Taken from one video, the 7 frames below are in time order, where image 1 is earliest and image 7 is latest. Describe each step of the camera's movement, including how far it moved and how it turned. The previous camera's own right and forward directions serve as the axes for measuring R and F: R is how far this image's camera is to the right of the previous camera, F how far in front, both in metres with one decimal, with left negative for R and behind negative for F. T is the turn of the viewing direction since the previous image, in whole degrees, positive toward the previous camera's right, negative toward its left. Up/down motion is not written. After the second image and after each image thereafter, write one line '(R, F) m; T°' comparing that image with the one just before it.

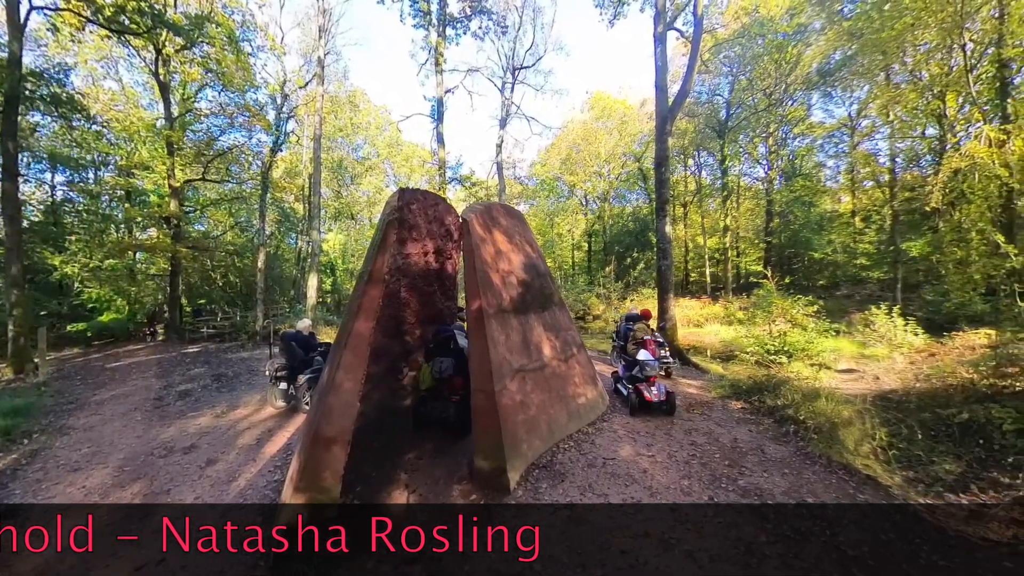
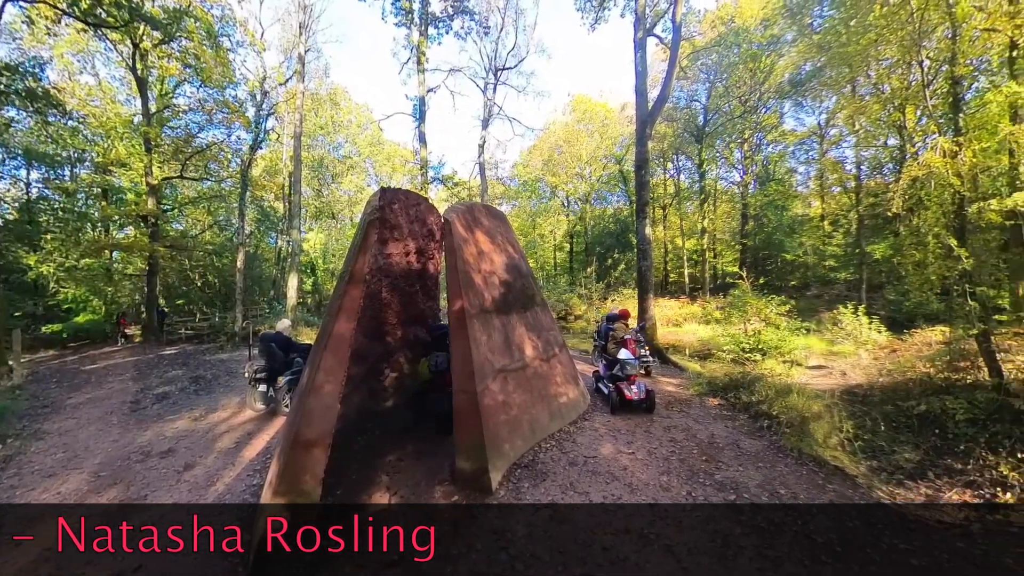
(-0.1, -0.2) m; +2°
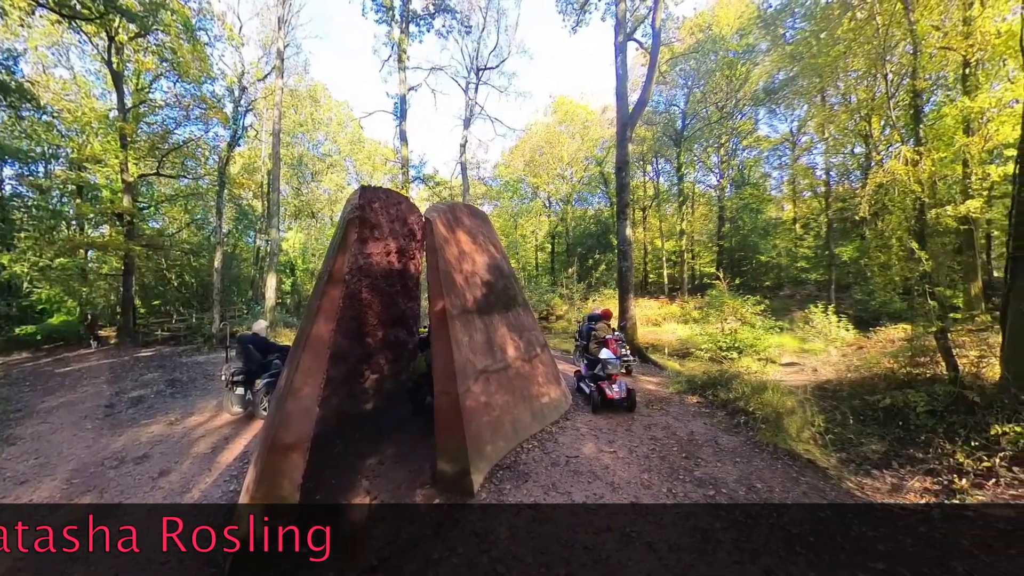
(-0.1, -0.1) m; +3°
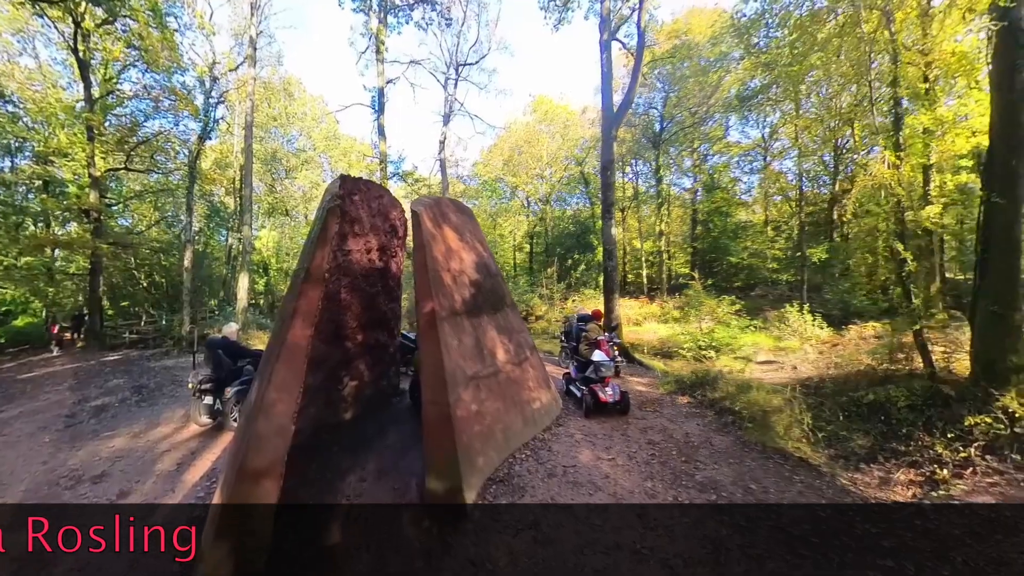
(-0.5, 0.0) m; +4°
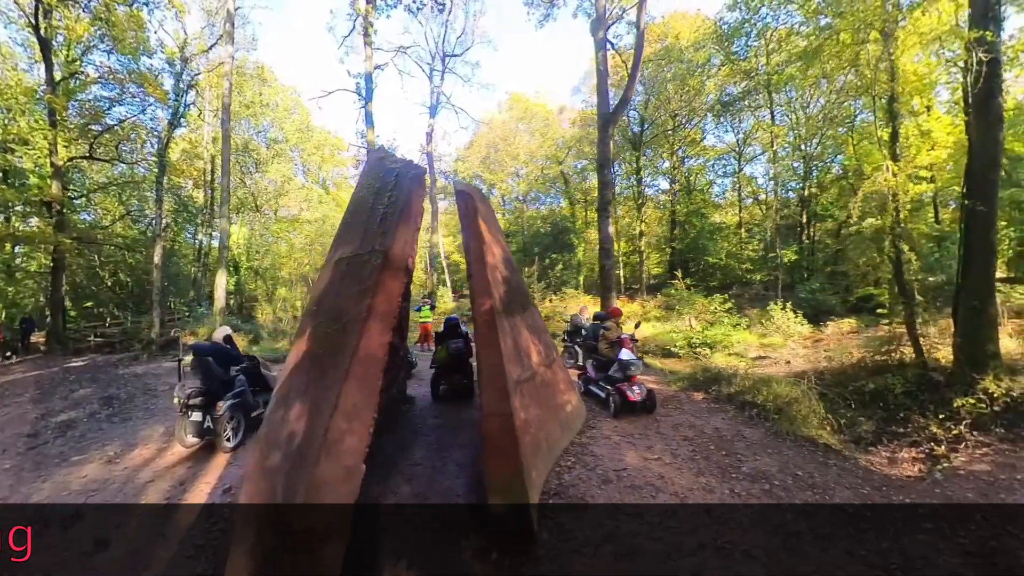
(-0.9, 0.0) m; +5°
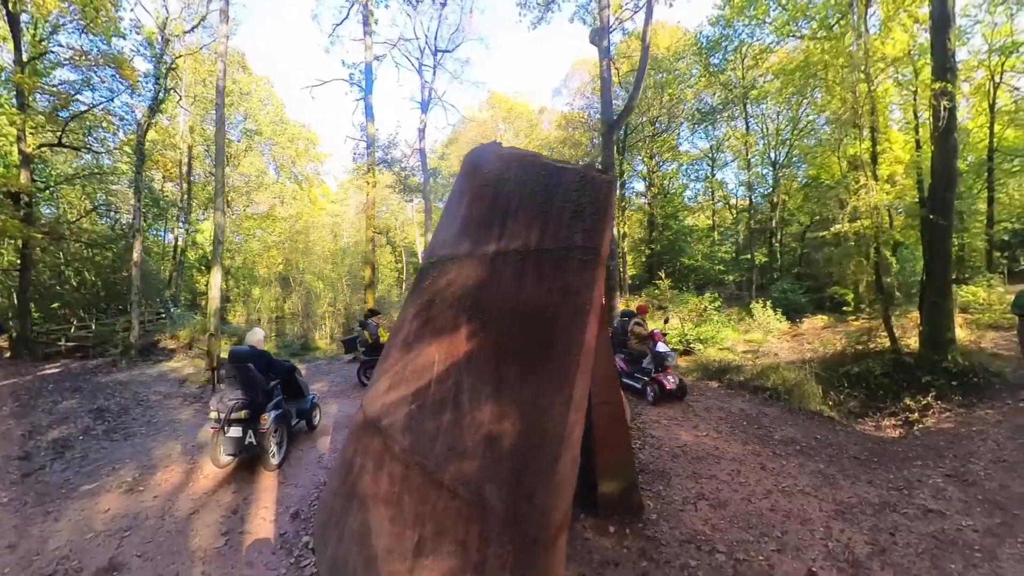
(-1.1, -0.1) m; +6°
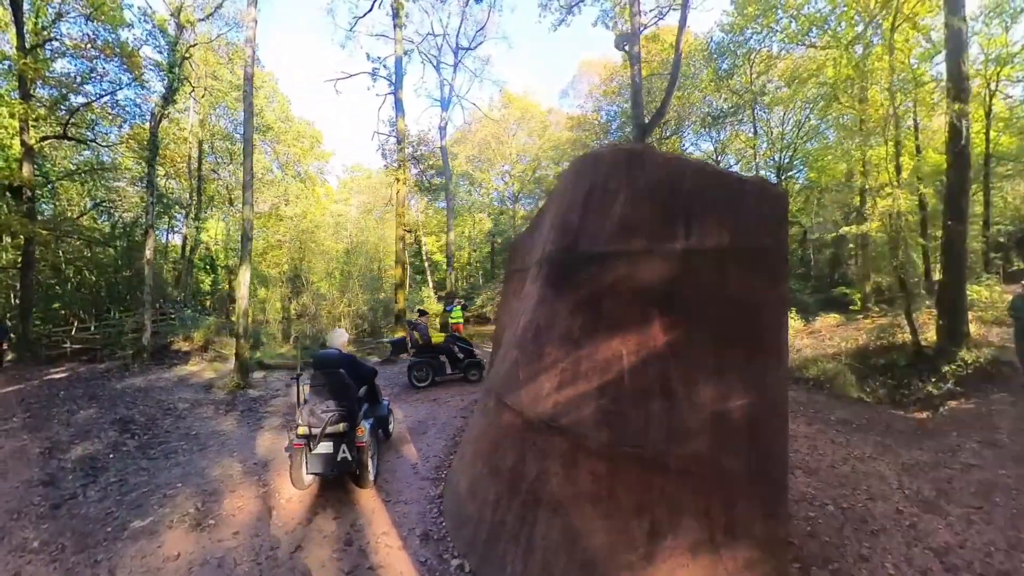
(-1.2, +0.1) m; +3°
